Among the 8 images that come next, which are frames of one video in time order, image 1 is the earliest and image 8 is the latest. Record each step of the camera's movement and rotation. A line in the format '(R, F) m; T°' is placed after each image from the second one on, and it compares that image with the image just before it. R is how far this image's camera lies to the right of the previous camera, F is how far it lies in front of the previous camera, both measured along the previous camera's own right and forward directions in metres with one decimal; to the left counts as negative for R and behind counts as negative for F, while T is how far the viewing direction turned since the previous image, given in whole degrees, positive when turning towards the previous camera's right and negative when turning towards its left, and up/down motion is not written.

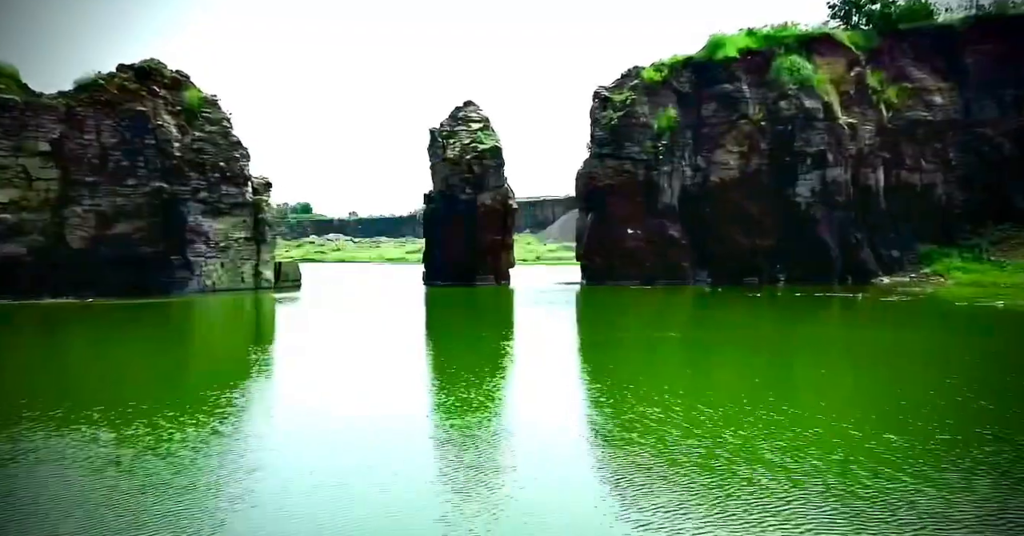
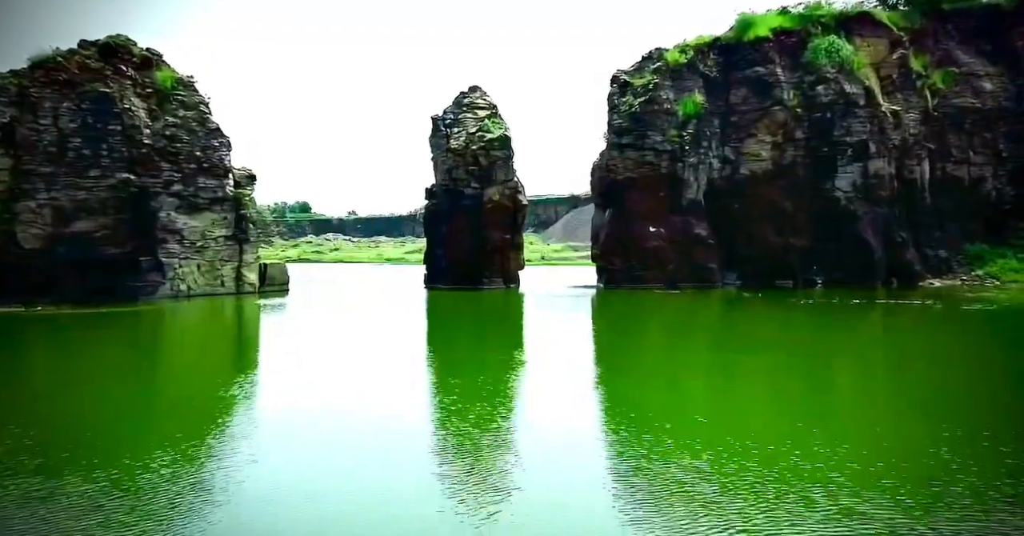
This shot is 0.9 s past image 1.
(-0.5, +4.0) m; 0°
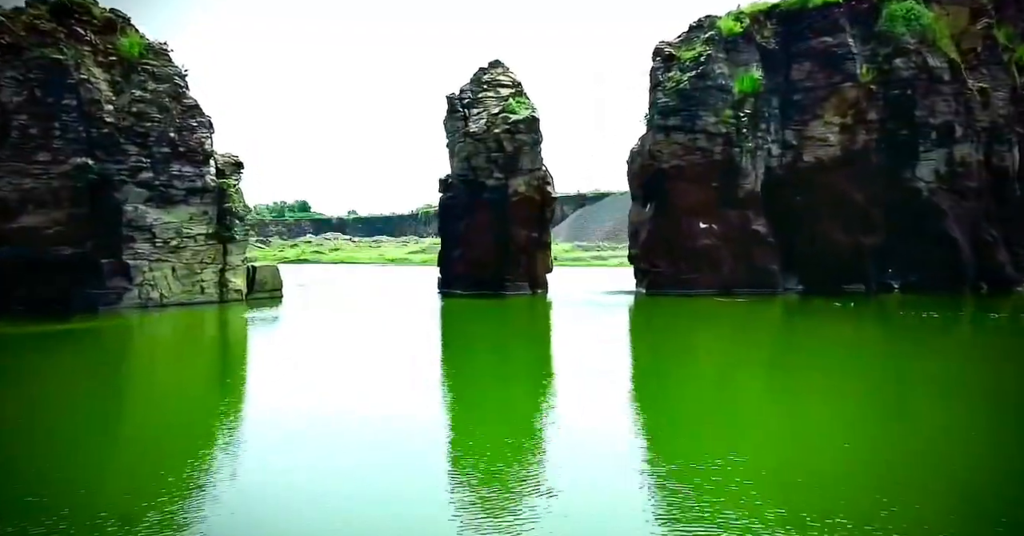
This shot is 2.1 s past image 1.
(-1.2, +5.3) m; 0°
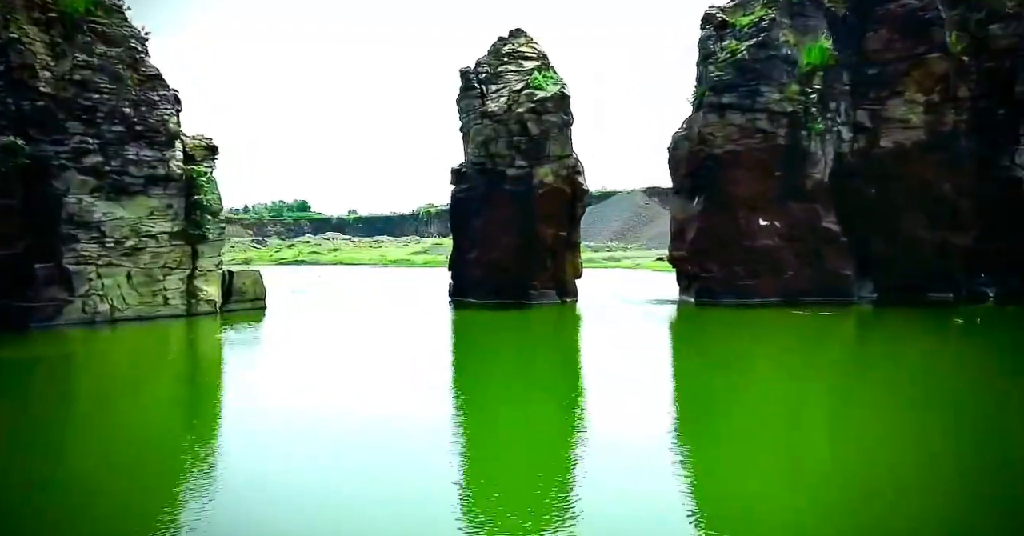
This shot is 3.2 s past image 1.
(-0.9, +5.1) m; 0°
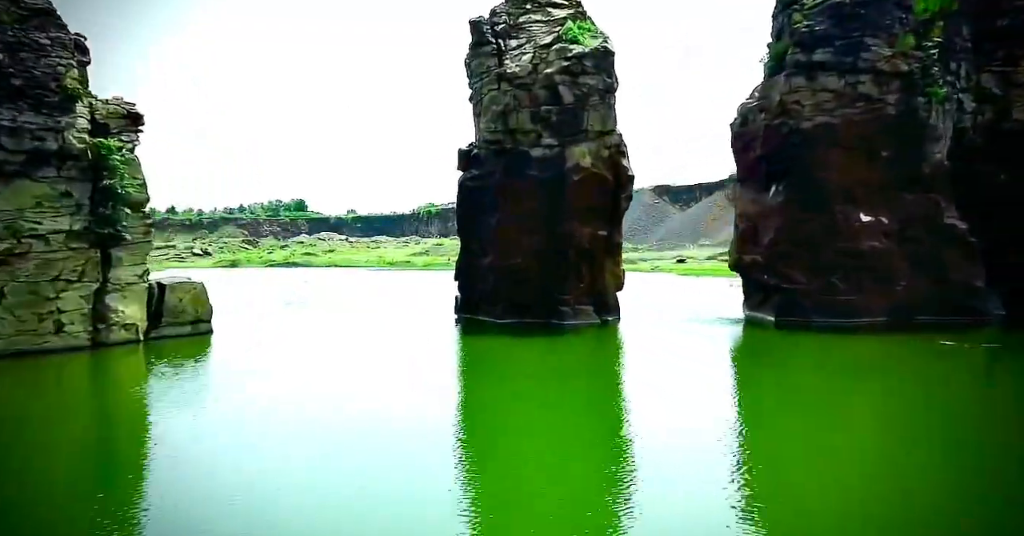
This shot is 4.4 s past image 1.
(-0.7, +6.7) m; 0°
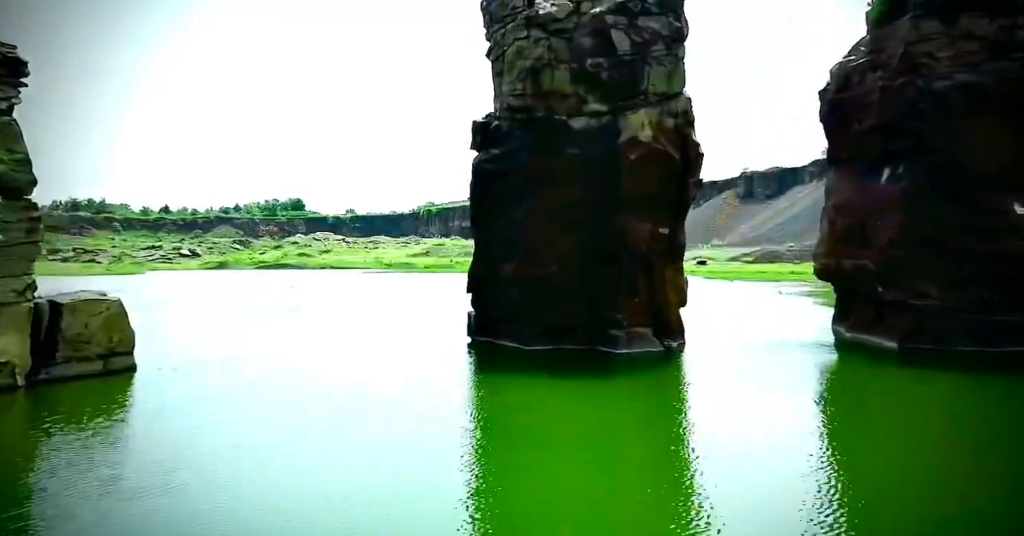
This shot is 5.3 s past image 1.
(-0.7, +5.6) m; 0°
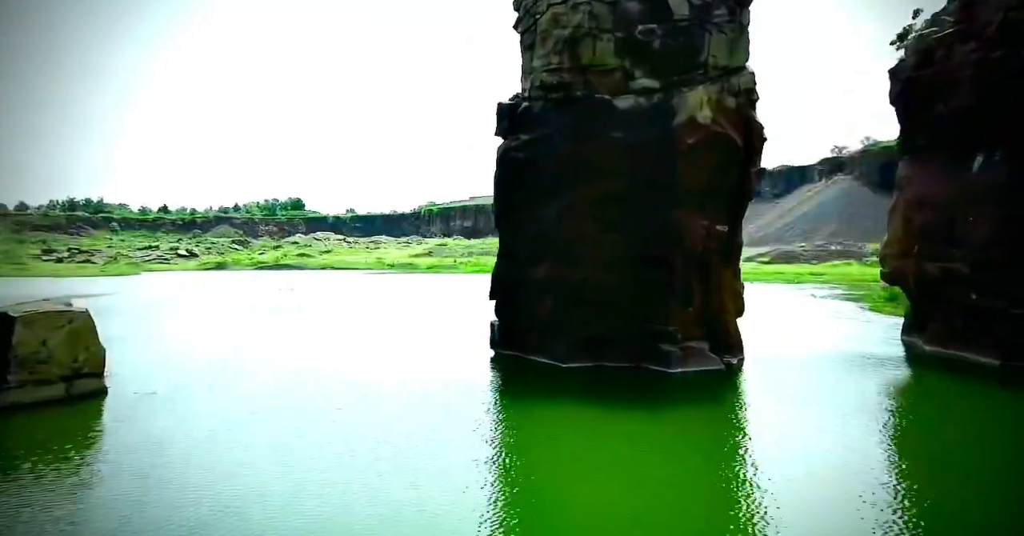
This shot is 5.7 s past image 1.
(-0.6, +2.4) m; 0°
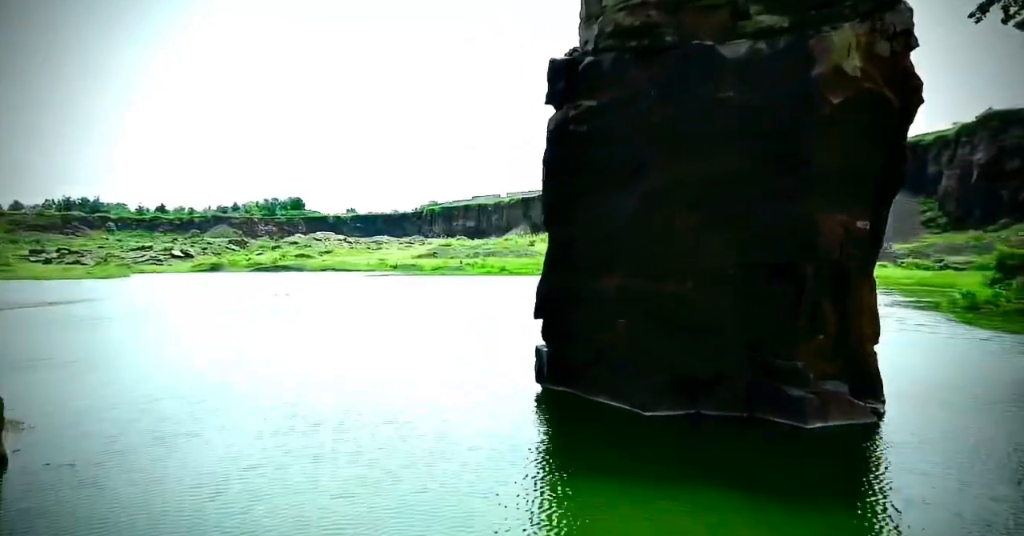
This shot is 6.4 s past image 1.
(-0.8, +3.9) m; 0°
